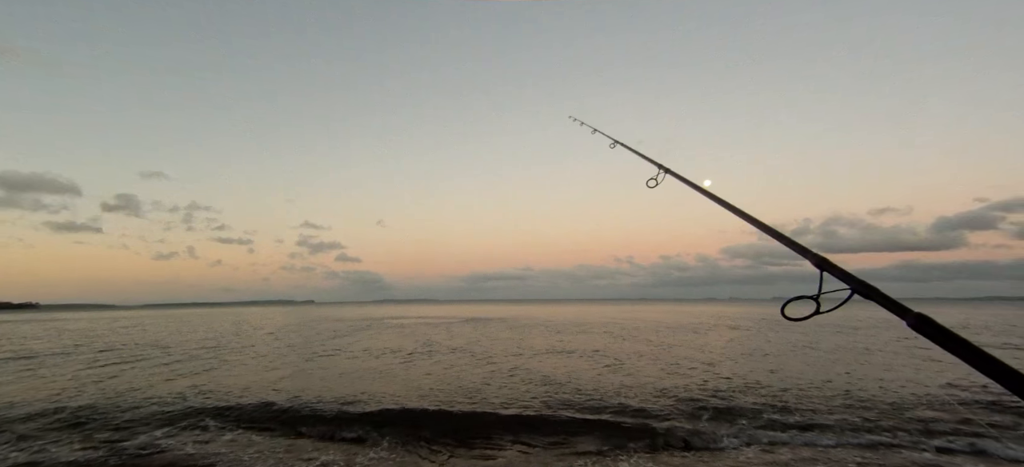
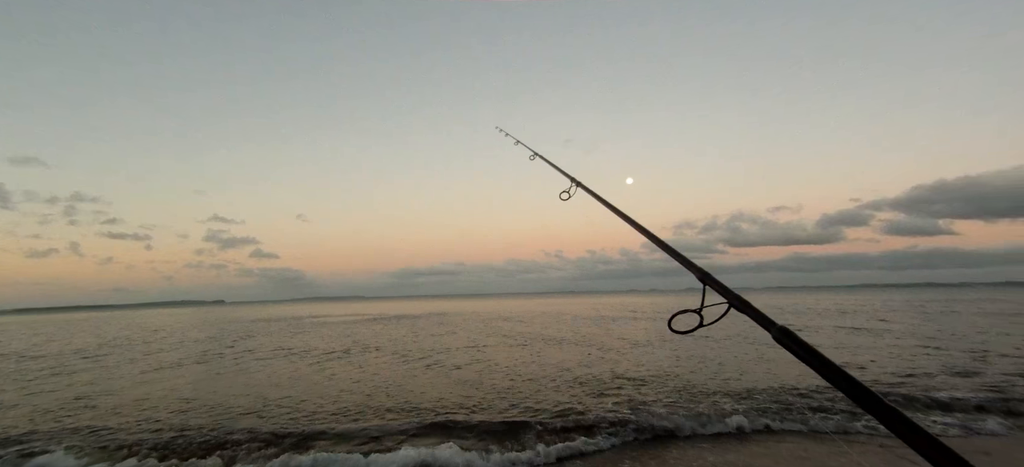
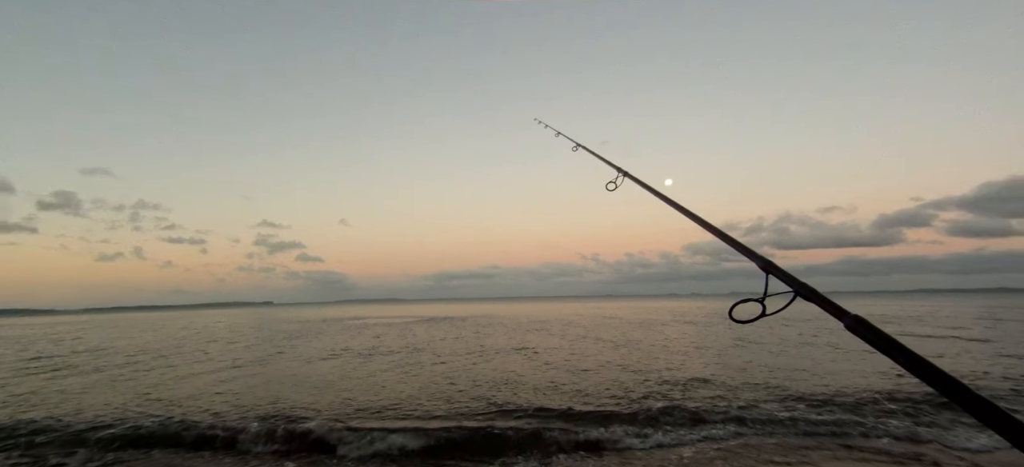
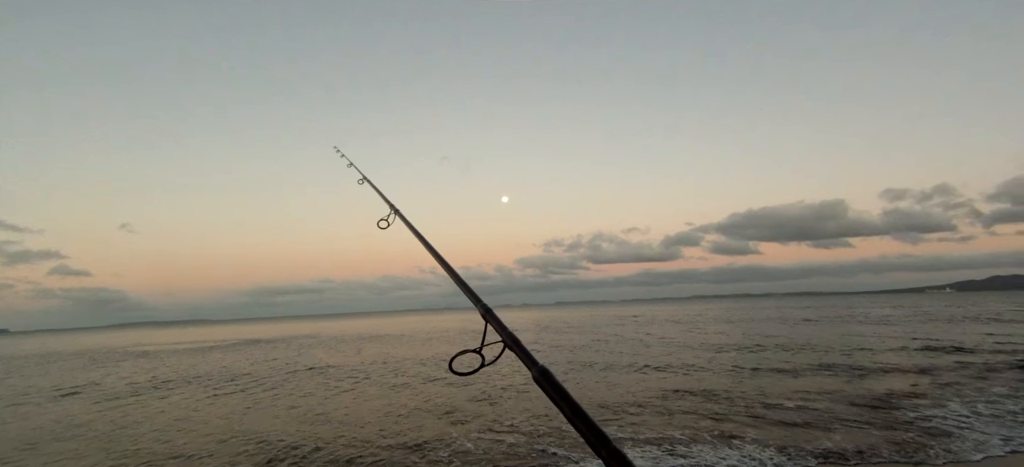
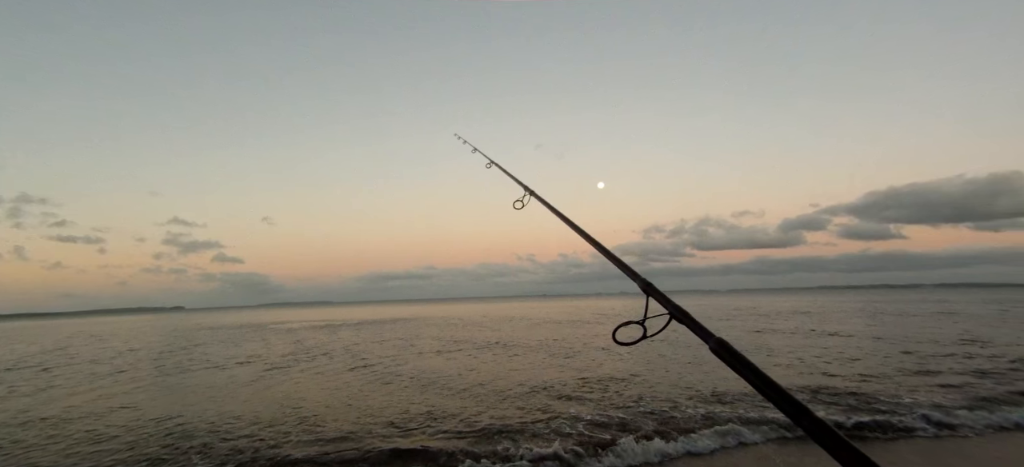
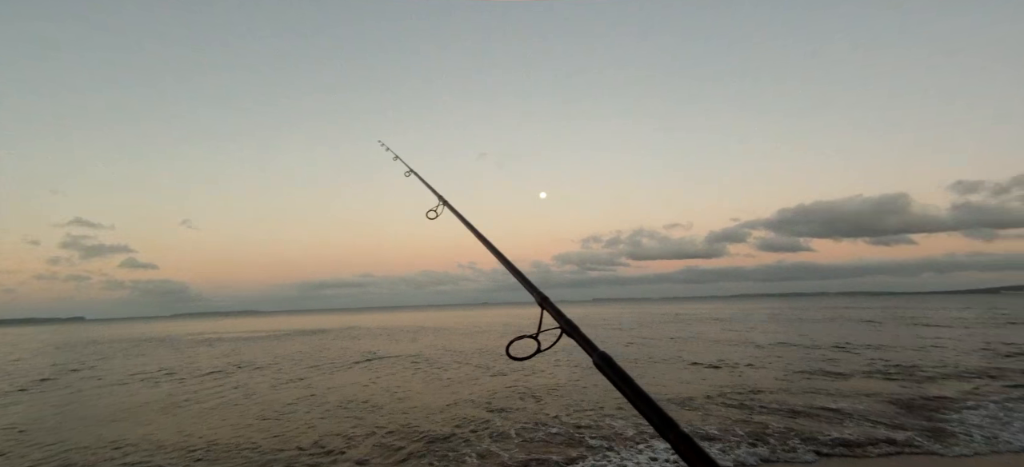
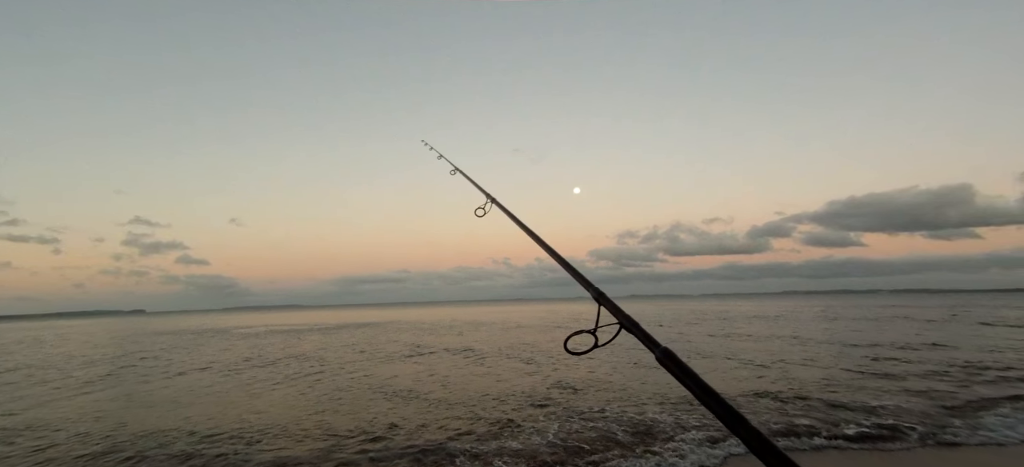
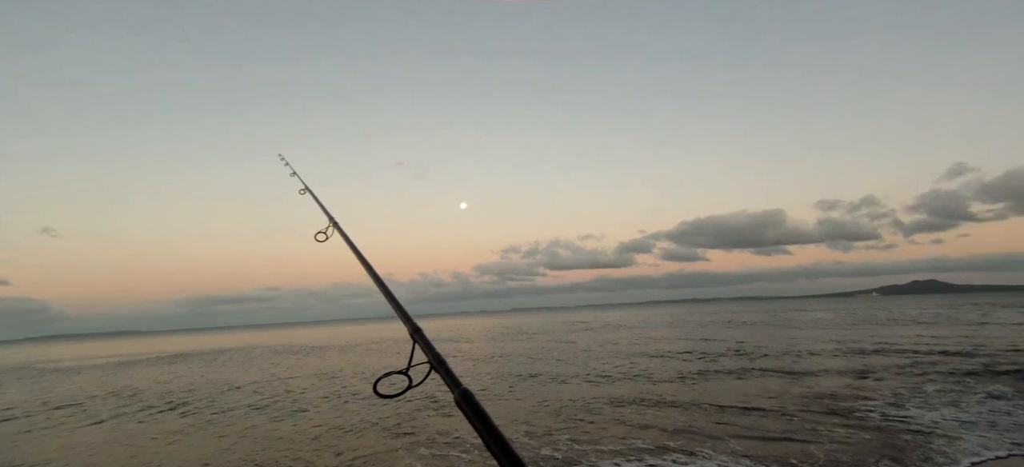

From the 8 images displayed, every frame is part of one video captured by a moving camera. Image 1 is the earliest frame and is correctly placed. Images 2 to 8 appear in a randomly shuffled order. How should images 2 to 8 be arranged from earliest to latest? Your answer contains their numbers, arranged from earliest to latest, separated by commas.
3, 2, 5, 7, 6, 4, 8
